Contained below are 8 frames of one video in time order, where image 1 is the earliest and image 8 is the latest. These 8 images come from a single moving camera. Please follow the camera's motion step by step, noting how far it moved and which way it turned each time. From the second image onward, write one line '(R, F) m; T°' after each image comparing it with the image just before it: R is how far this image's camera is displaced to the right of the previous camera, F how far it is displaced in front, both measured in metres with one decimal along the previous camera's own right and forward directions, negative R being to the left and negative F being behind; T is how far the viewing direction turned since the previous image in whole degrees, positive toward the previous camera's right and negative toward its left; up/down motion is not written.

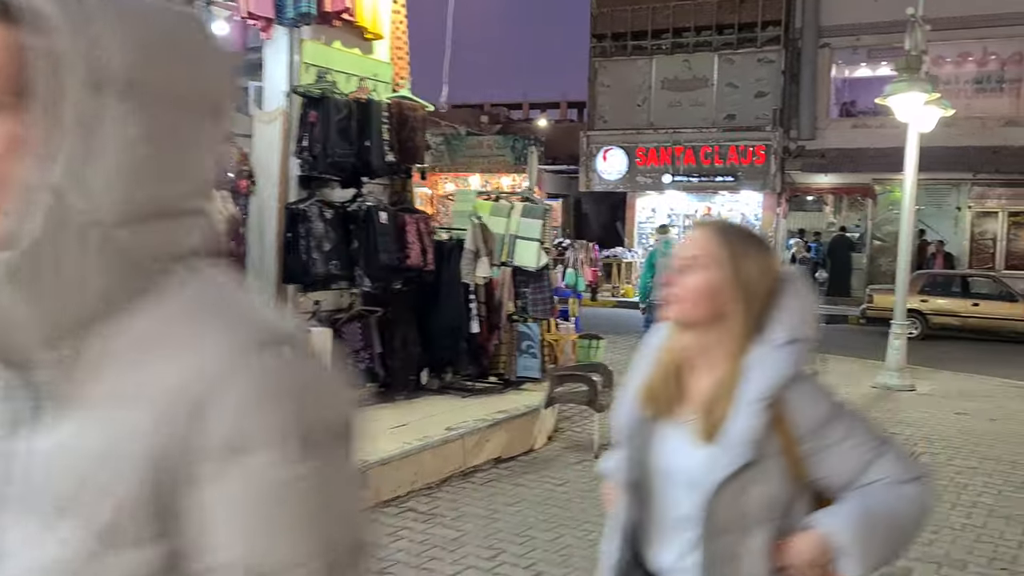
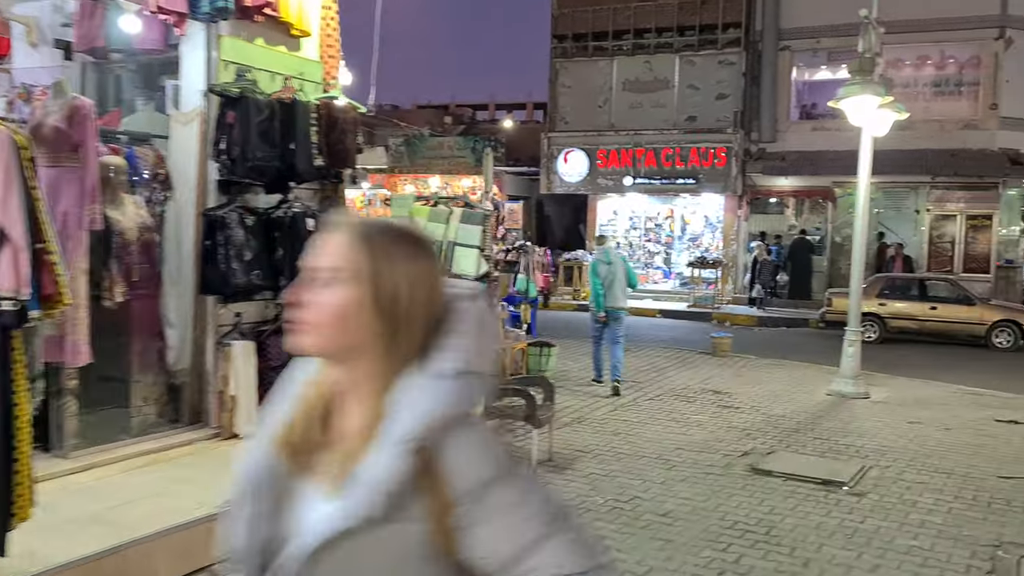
(+0.2, +0.3) m; +2°
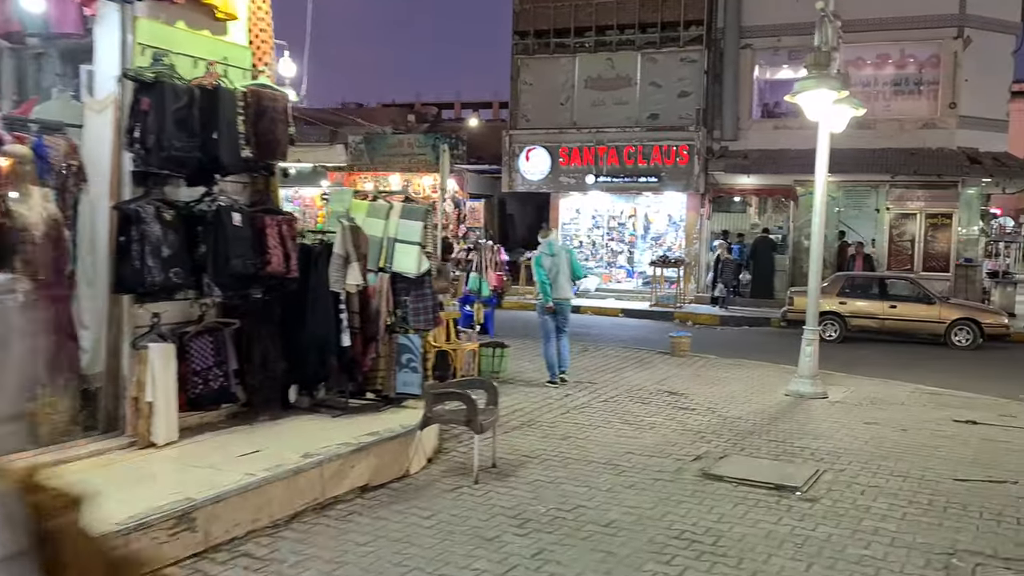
(+0.2, +0.3) m; +2°
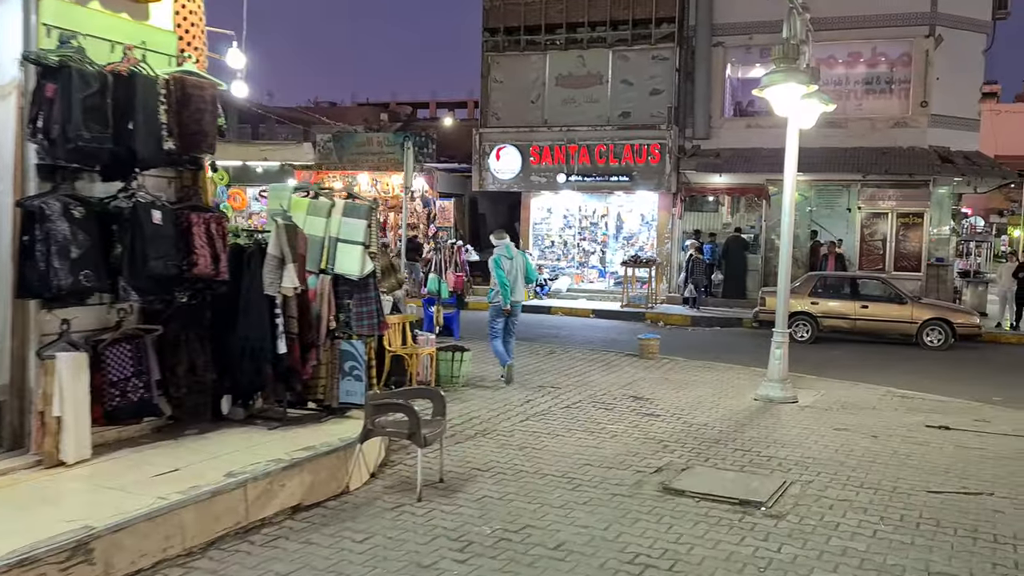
(+0.2, +0.4) m; +1°
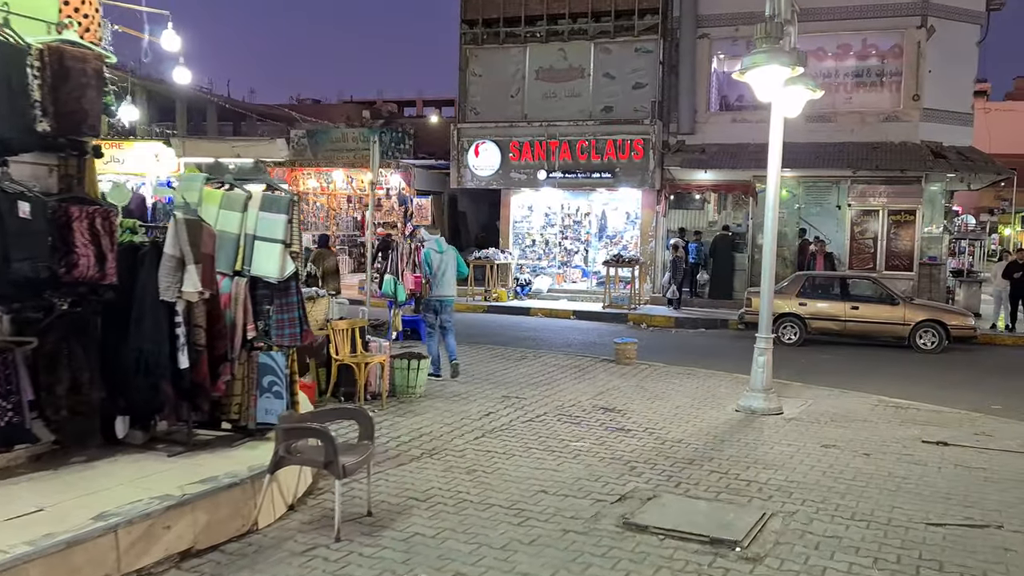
(+0.3, +0.8) m; +1°
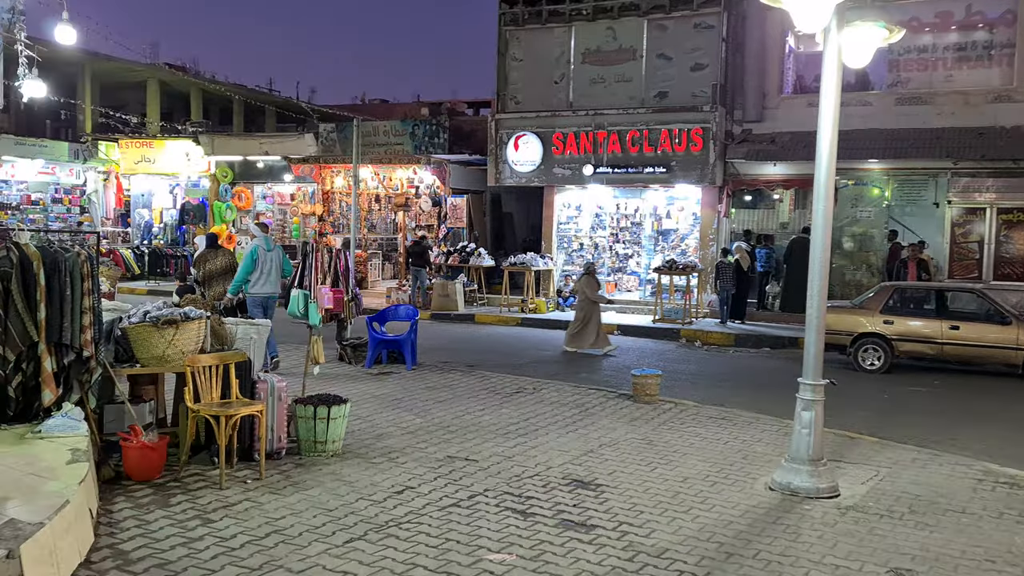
(+1.1, +2.6) m; -6°
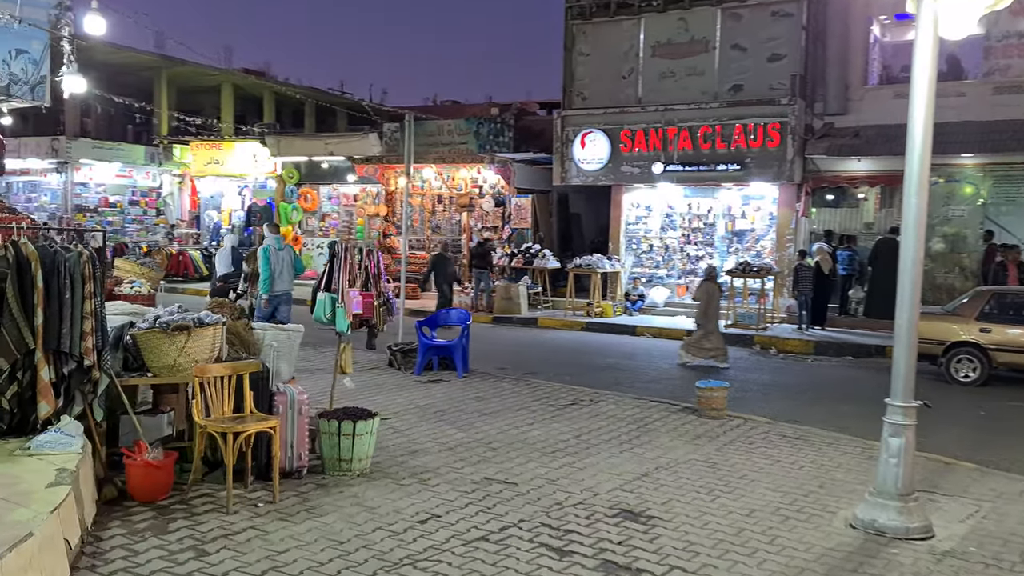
(+0.2, +0.7) m; -5°
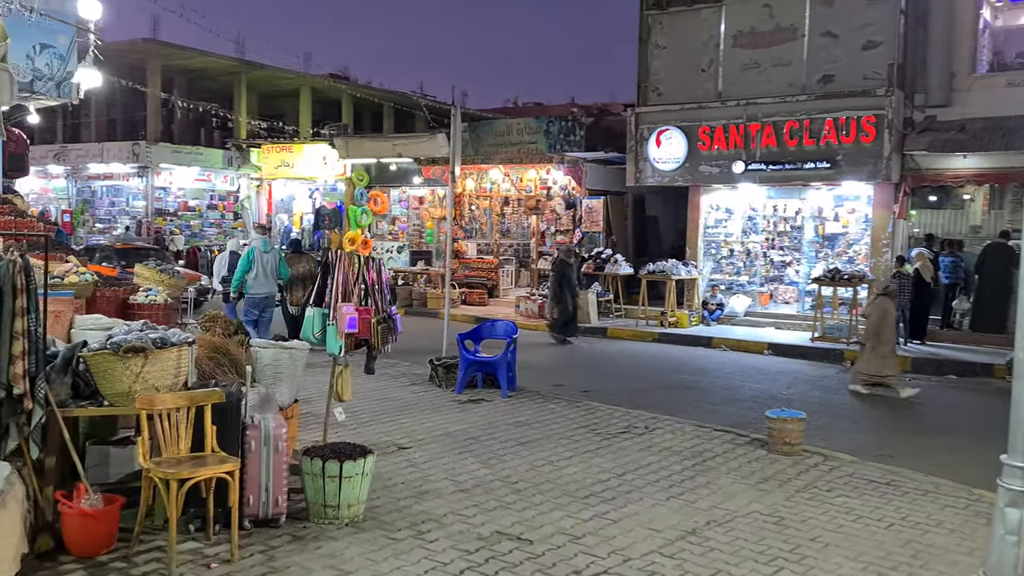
(+0.4, +1.1) m; -6°
